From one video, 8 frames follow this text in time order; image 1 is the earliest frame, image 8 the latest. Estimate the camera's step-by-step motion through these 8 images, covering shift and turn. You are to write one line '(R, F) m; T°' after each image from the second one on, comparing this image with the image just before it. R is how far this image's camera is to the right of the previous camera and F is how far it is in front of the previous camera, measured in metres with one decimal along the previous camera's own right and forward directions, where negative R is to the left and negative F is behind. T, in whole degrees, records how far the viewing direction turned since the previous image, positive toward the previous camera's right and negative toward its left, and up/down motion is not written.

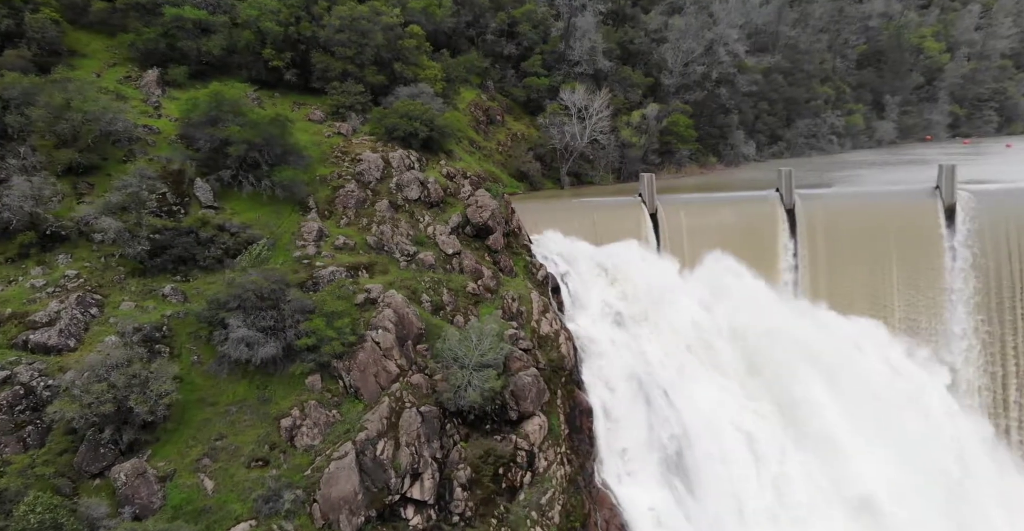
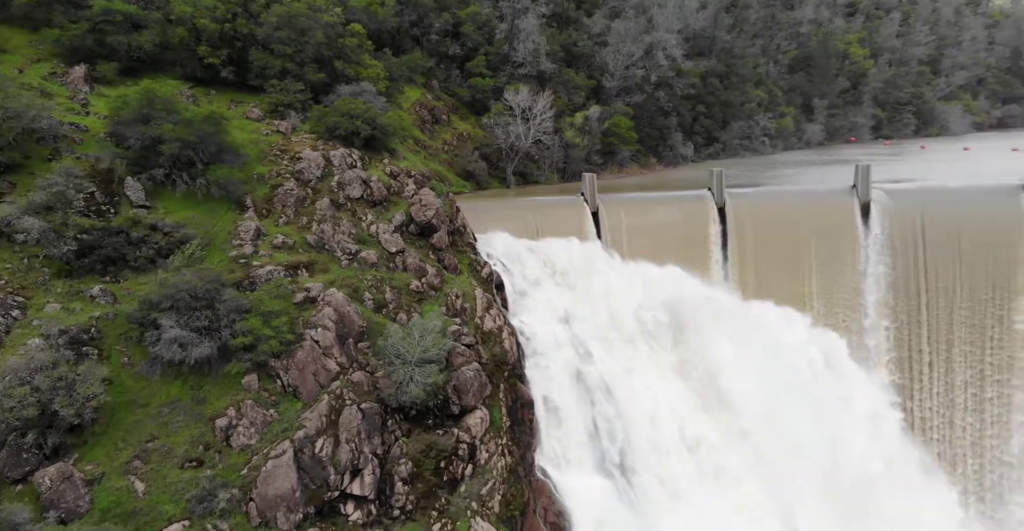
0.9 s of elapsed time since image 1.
(+0.3, -0.2) m; +4°
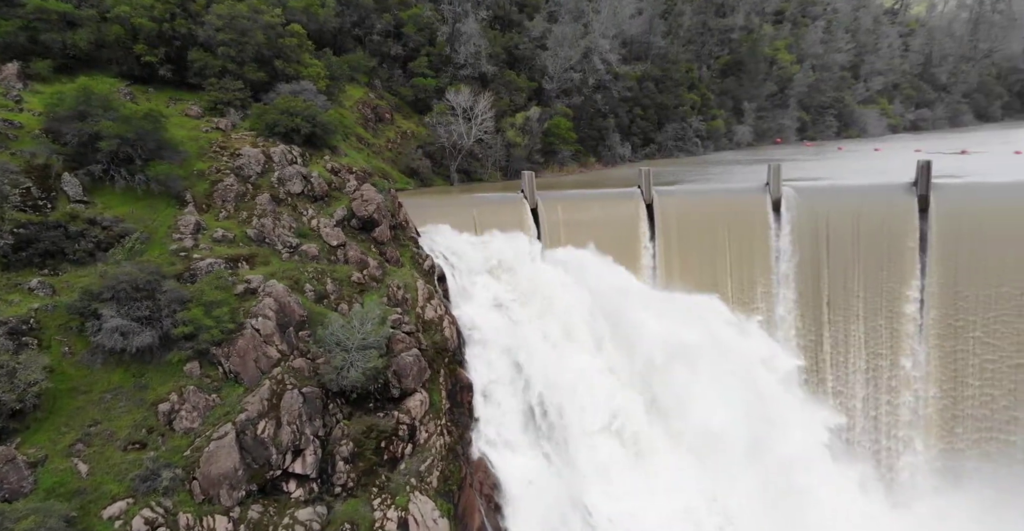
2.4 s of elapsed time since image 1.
(+0.4, -0.7) m; +4°
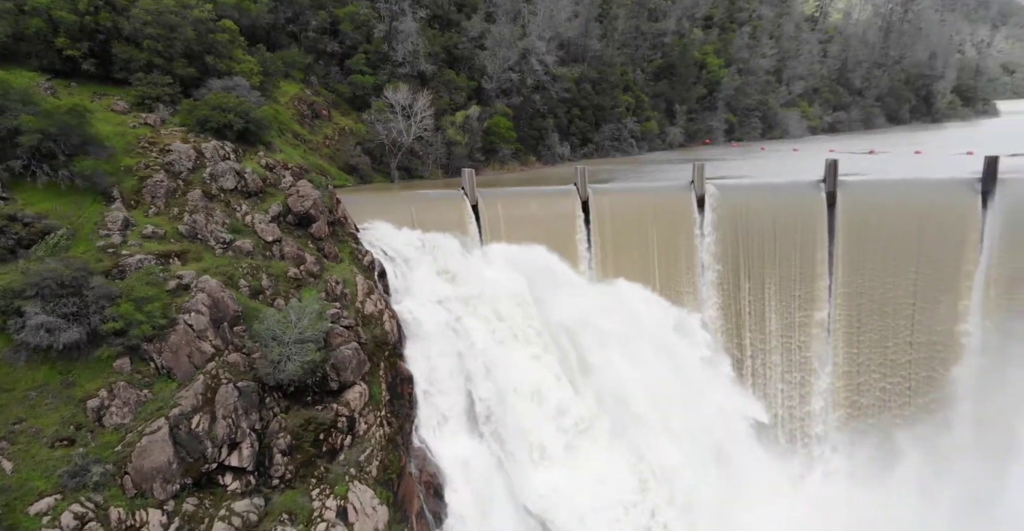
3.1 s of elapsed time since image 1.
(+0.2, -0.4) m; +5°
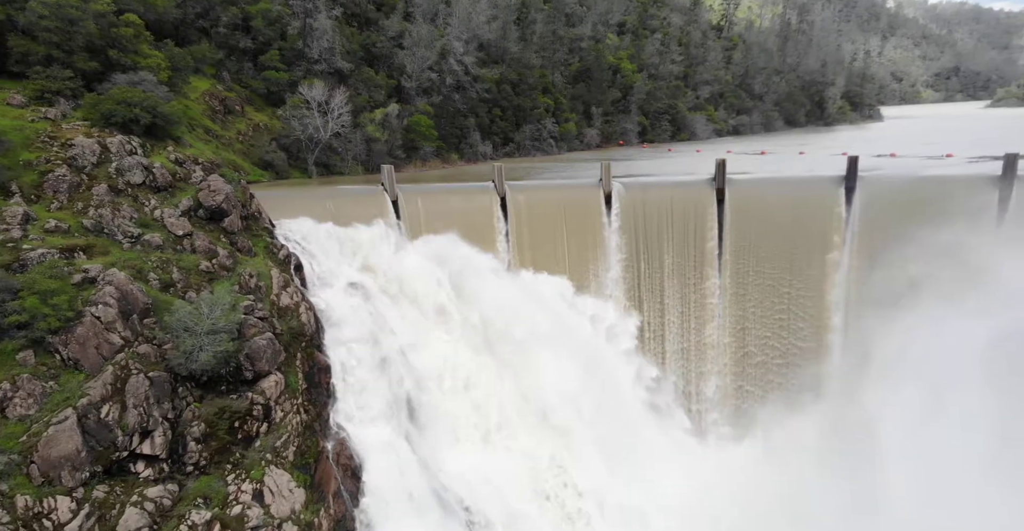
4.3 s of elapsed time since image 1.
(+0.4, -0.8) m; +7°
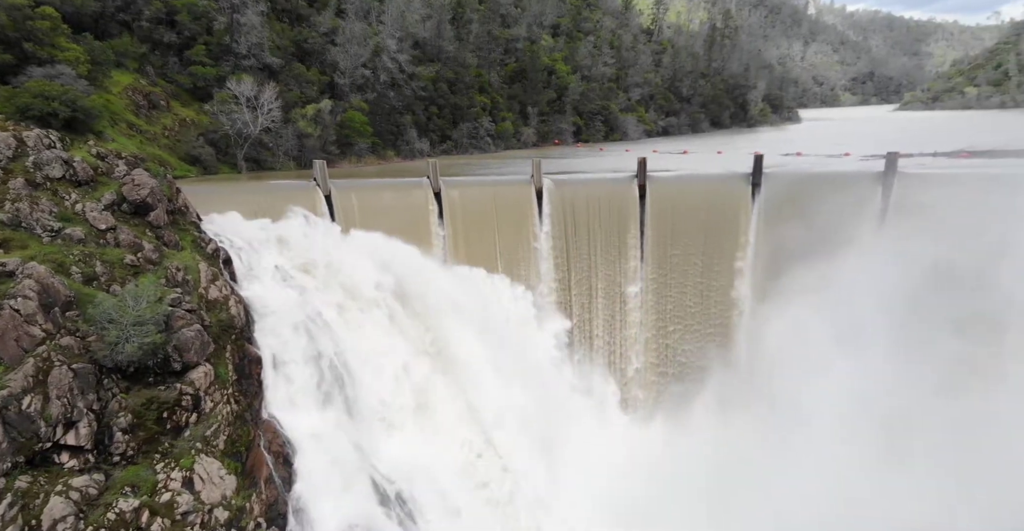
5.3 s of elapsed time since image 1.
(+0.4, -0.7) m; +5°
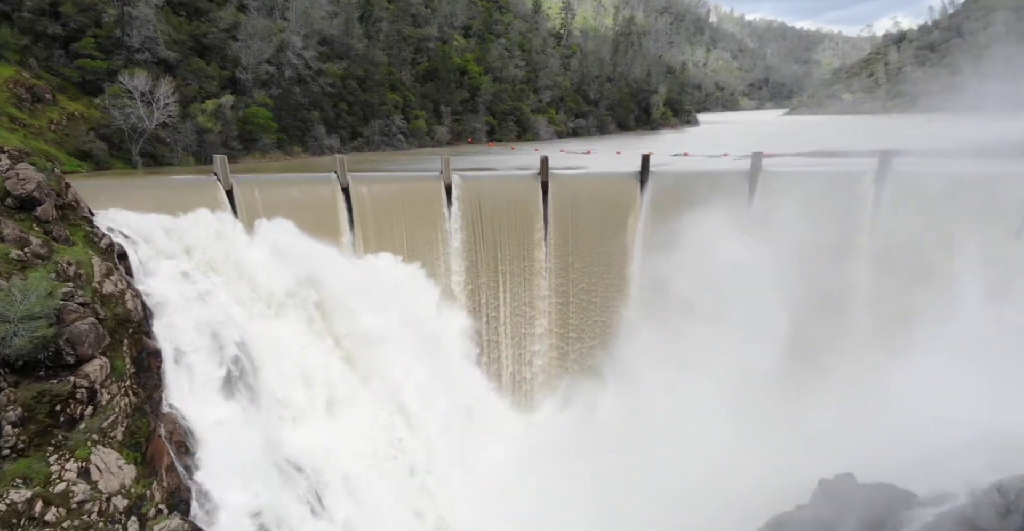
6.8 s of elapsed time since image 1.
(+0.6, -1.0) m; +8°
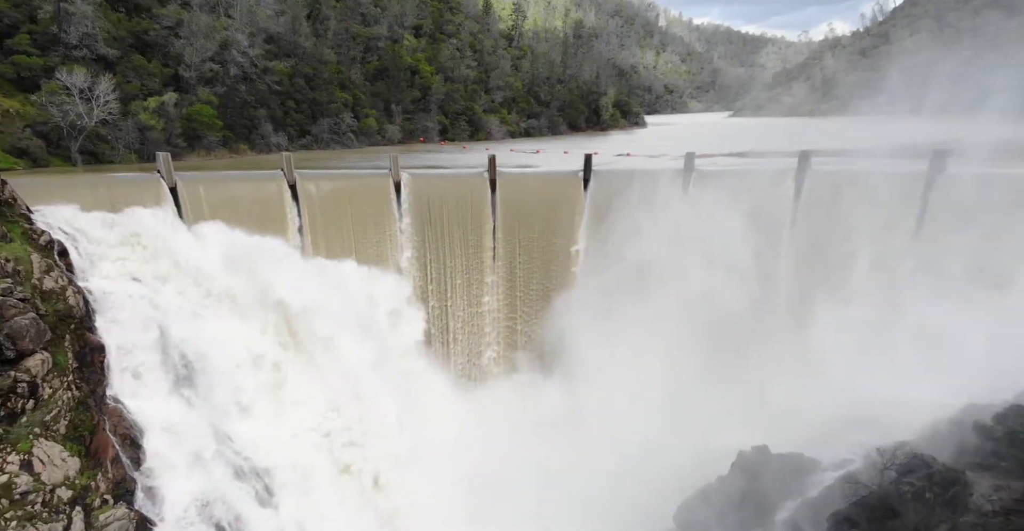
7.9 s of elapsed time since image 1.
(+0.4, -0.7) m; +4°
